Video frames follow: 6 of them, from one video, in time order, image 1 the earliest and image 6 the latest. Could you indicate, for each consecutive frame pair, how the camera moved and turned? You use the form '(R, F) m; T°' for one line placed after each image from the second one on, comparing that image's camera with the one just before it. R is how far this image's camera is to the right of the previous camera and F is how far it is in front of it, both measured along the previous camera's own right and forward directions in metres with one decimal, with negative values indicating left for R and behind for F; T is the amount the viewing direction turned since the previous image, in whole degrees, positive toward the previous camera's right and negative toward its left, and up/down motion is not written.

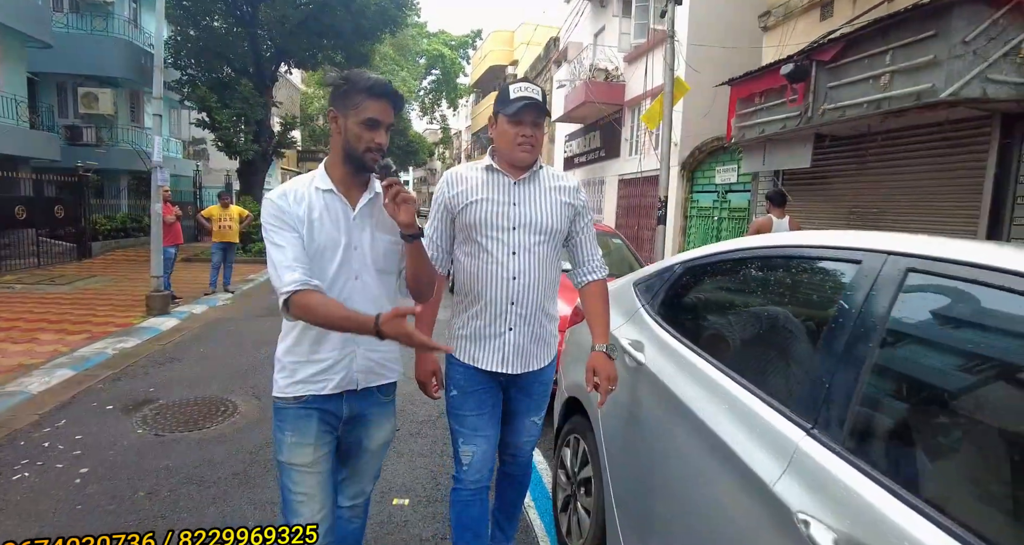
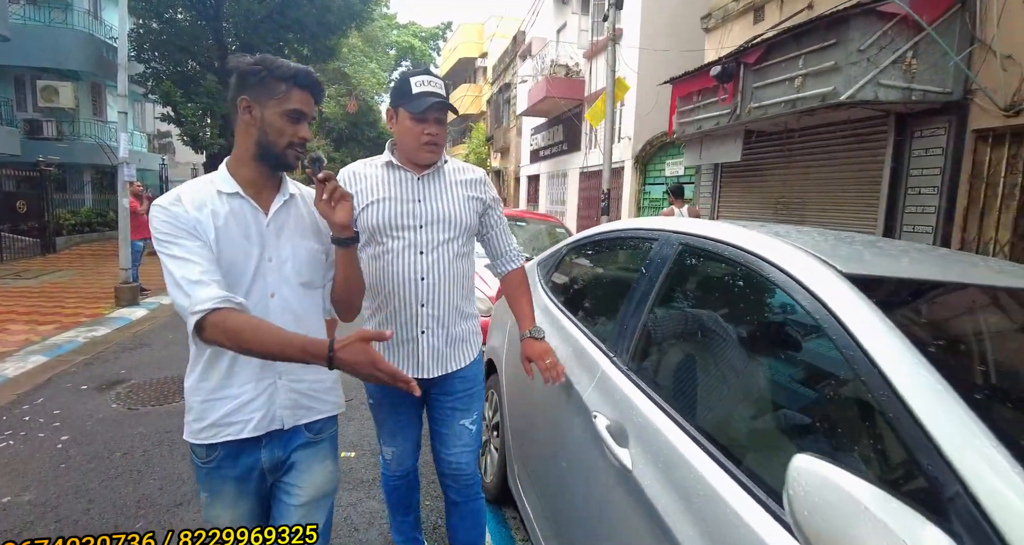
(+0.3, -0.5) m; +2°
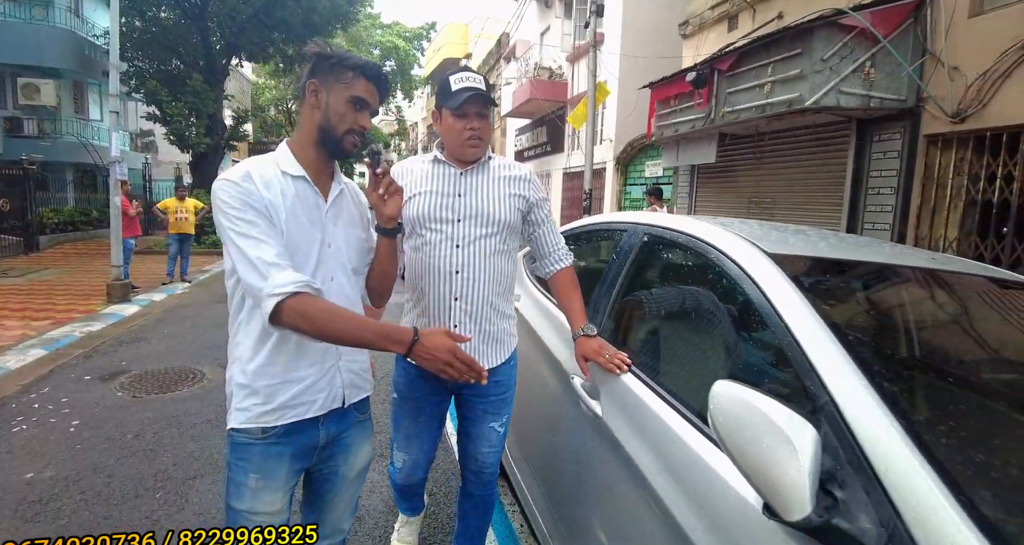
(0.0, -0.3) m; +2°
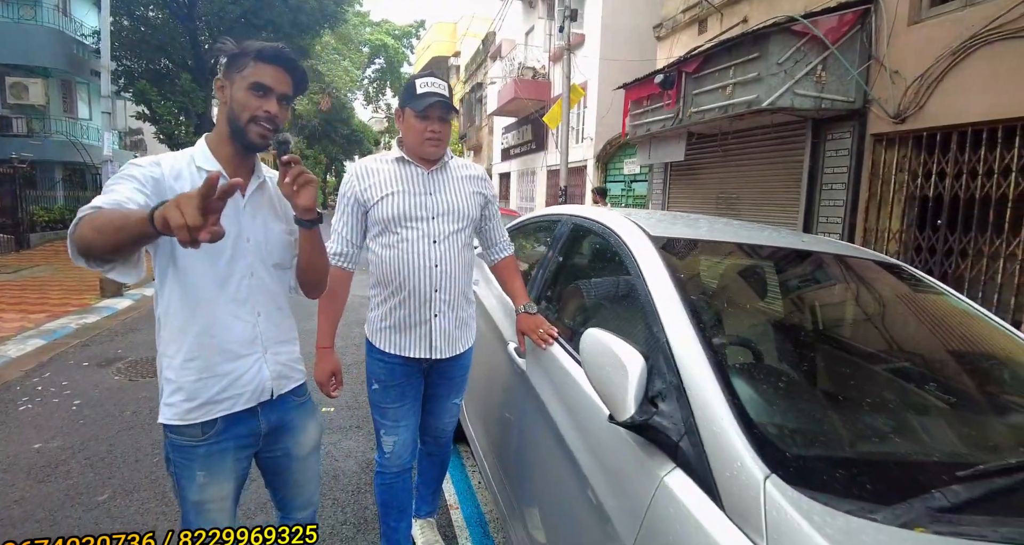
(+0.2, -0.3) m; +1°
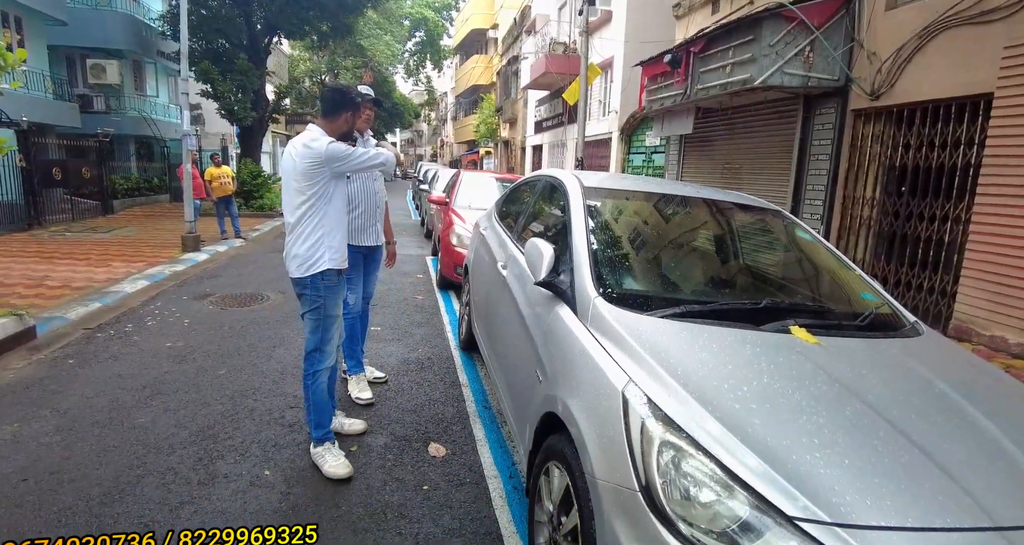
(+0.3, -1.0) m; -4°
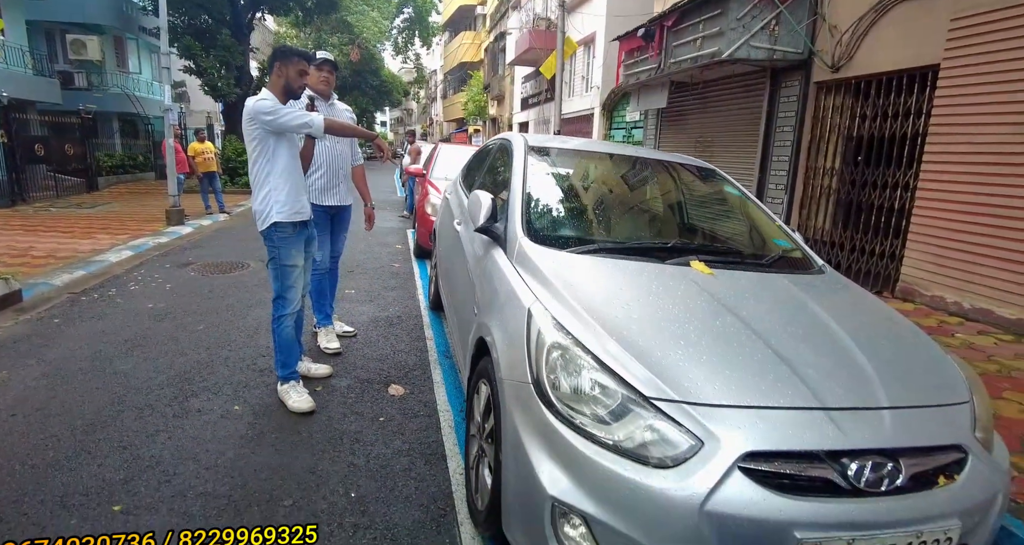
(+0.3, -0.2) m; +1°
